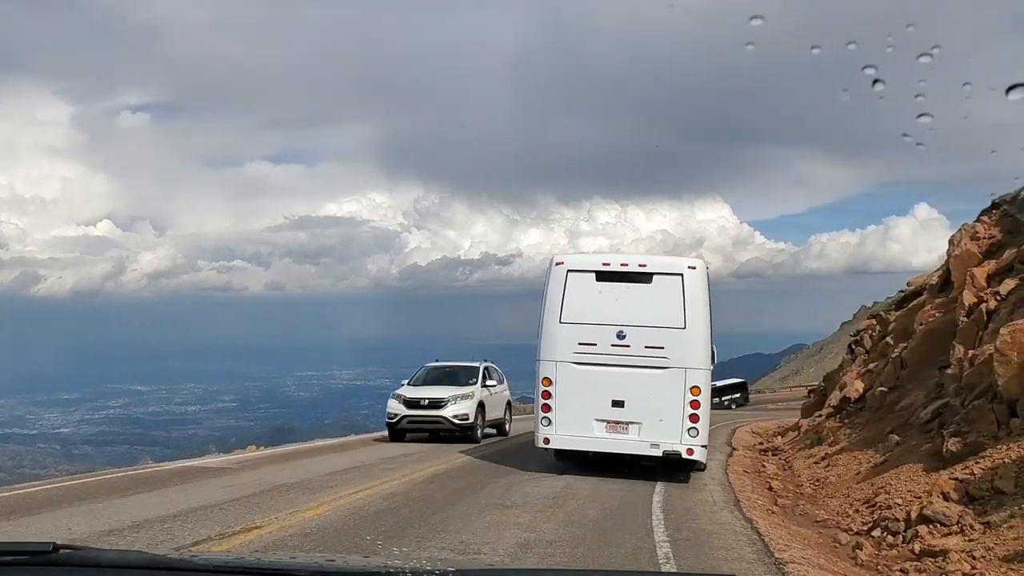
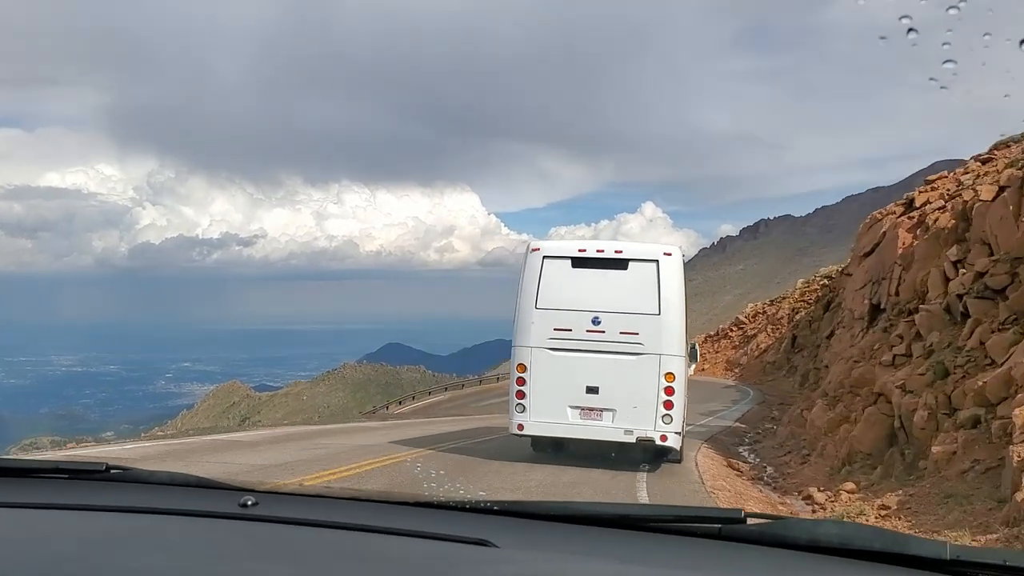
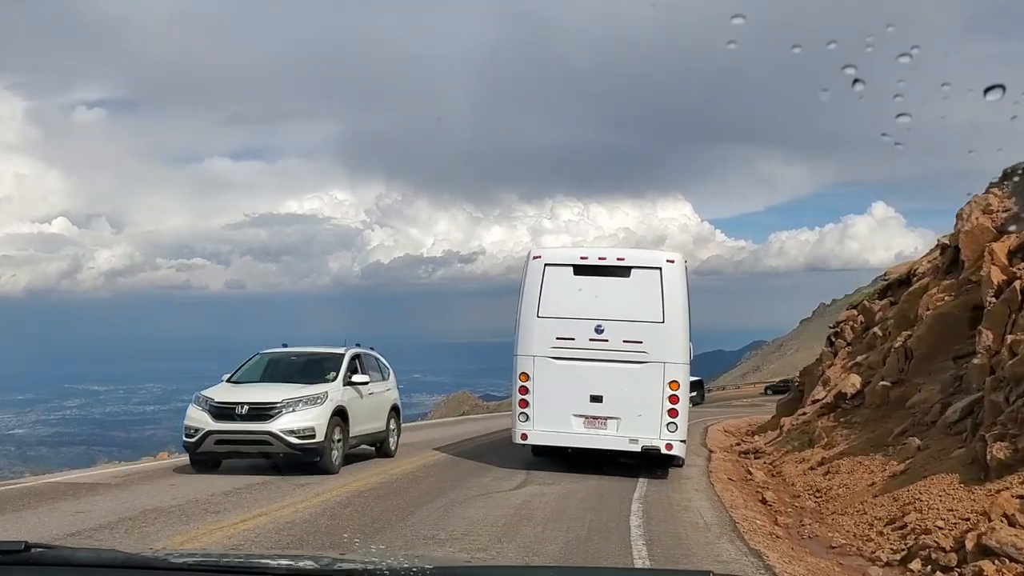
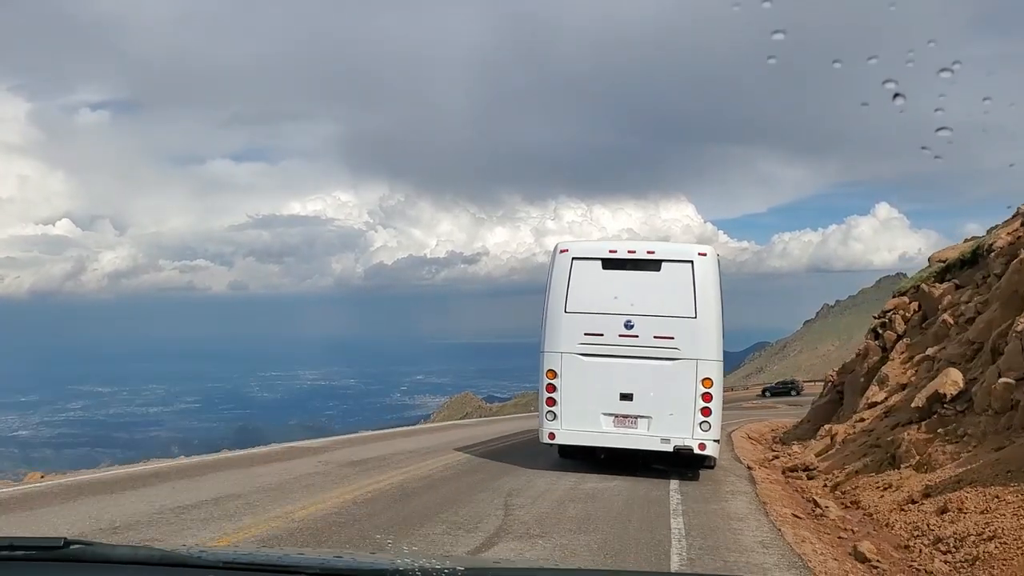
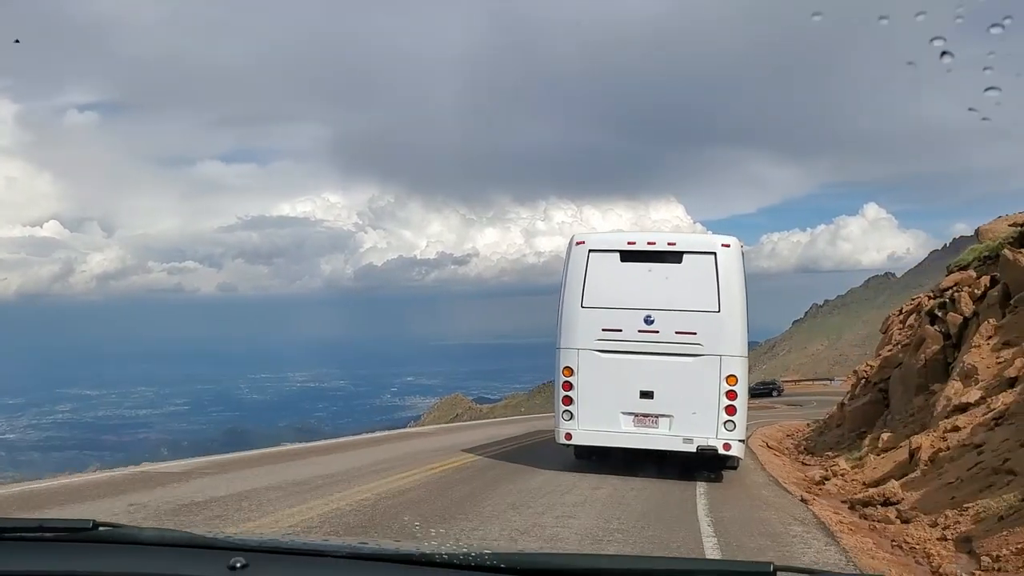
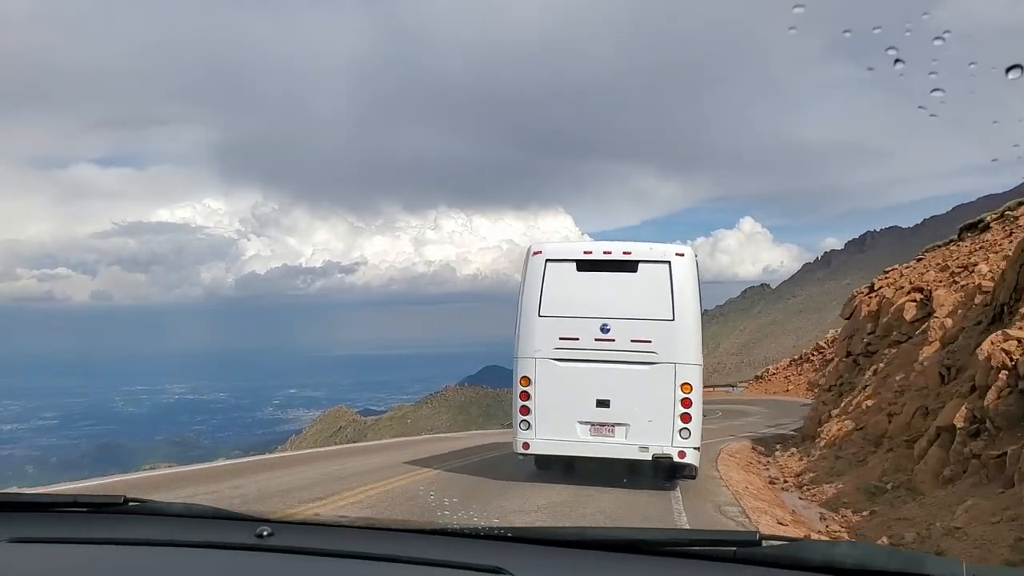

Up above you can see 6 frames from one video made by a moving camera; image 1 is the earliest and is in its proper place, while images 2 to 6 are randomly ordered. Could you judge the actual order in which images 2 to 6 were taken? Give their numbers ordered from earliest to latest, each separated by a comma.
3, 4, 5, 6, 2
